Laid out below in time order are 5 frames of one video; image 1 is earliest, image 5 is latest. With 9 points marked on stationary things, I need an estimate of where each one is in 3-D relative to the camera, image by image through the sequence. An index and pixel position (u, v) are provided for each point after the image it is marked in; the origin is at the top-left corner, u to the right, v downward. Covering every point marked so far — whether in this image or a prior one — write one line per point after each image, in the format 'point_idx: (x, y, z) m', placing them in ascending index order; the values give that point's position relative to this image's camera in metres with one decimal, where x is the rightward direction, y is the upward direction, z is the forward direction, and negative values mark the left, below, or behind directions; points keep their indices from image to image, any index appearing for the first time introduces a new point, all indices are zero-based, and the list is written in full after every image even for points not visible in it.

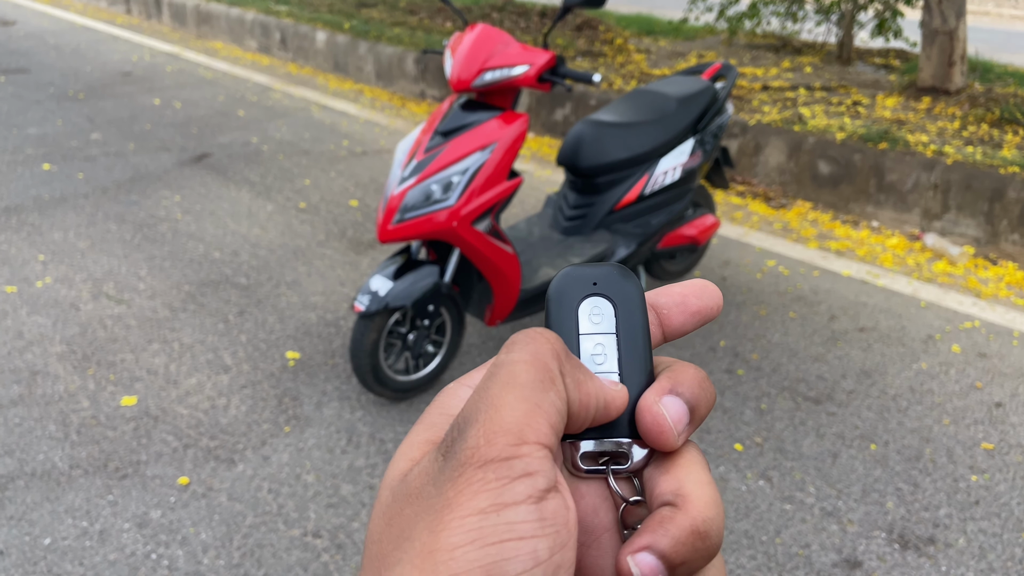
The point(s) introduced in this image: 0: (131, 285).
0: (-1.6, 0.0, +3.5) m
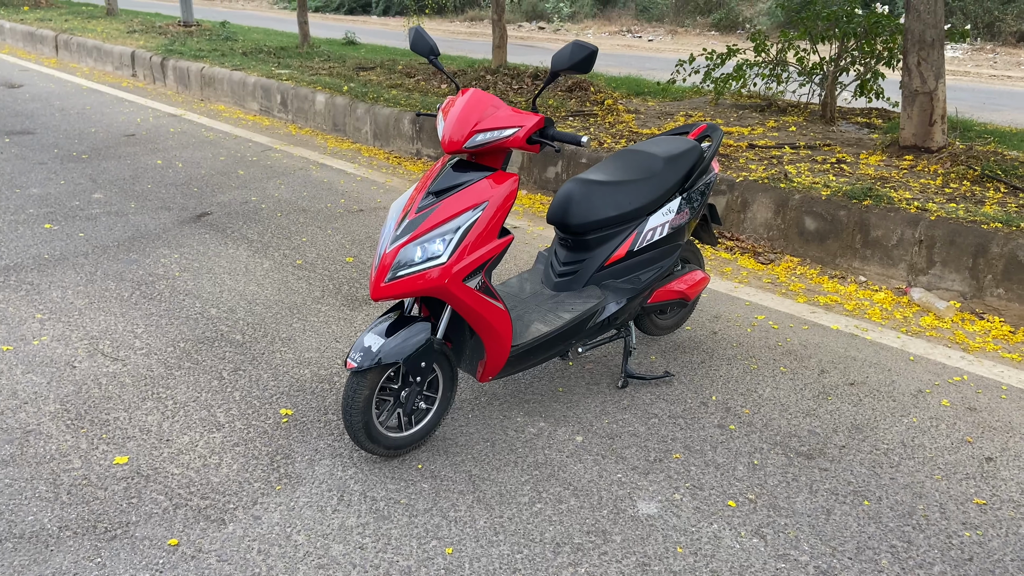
0: (-1.7, -0.2, +3.5) m
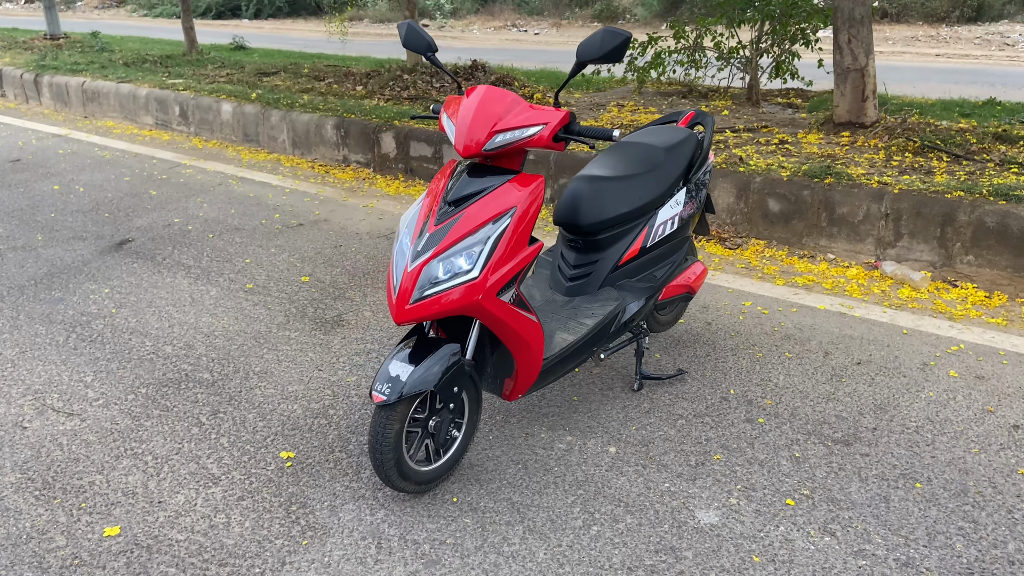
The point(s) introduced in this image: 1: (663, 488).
0: (-1.6, -0.4, +3.1) m
1: (+0.5, -0.6, +2.5) m
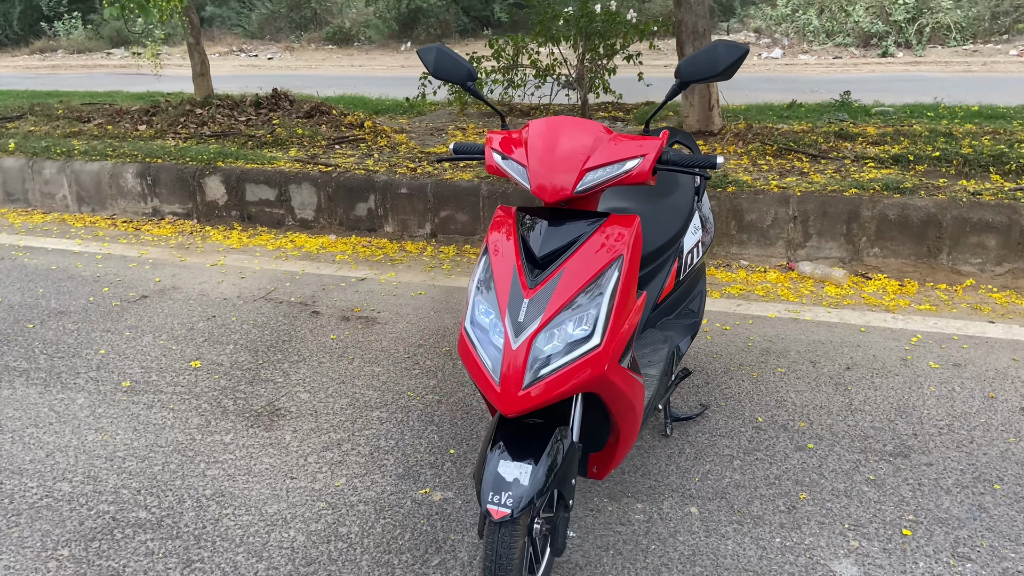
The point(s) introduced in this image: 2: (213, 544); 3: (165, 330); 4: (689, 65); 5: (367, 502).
0: (-1.5, -0.8, +2.2) m
1: (+0.7, -0.7, +2.3) m
2: (-0.9, -0.7, +2.4) m
3: (-1.6, -0.2, +3.9) m
4: (+0.4, +0.5, +1.9) m
5: (-0.4, -0.7, +2.5) m
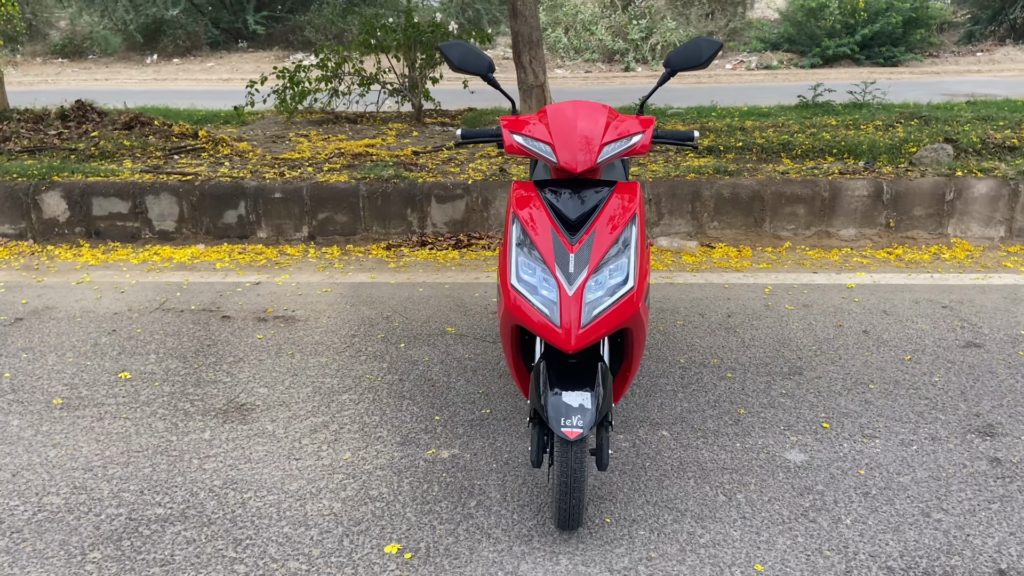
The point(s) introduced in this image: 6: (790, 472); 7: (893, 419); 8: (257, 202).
0: (-1.3, -0.8, +2.1) m
1: (+0.8, -0.5, +2.8) m
2: (-0.8, -0.7, +2.4) m
3: (-2.0, -0.3, +3.7) m
4: (+0.5, +0.7, +2.4) m
5: (-0.4, -0.6, +2.7) m
6: (+0.9, -0.6, +2.7) m
7: (+1.4, -0.5, +3.0) m
8: (-1.5, +0.5, +4.9) m
